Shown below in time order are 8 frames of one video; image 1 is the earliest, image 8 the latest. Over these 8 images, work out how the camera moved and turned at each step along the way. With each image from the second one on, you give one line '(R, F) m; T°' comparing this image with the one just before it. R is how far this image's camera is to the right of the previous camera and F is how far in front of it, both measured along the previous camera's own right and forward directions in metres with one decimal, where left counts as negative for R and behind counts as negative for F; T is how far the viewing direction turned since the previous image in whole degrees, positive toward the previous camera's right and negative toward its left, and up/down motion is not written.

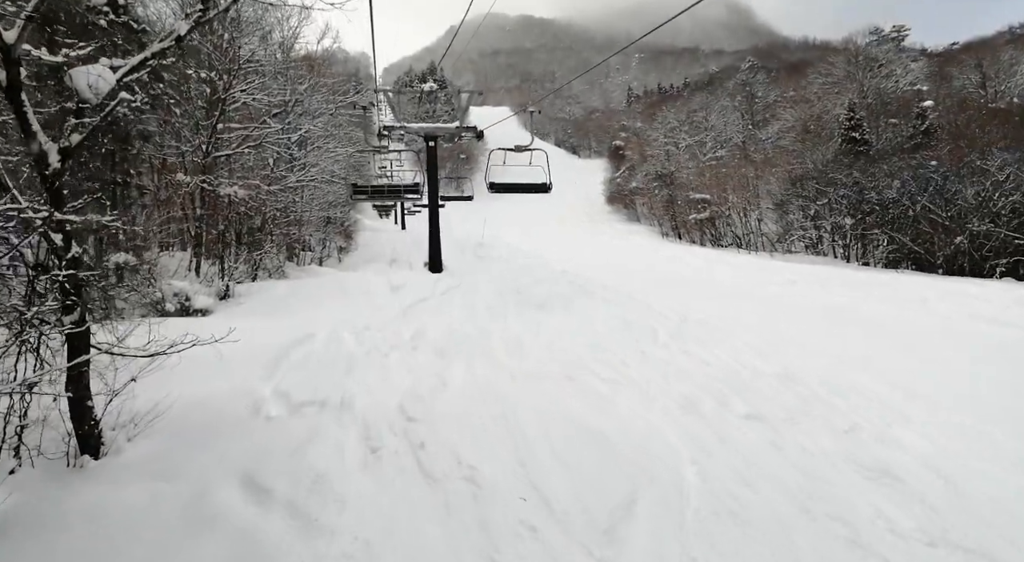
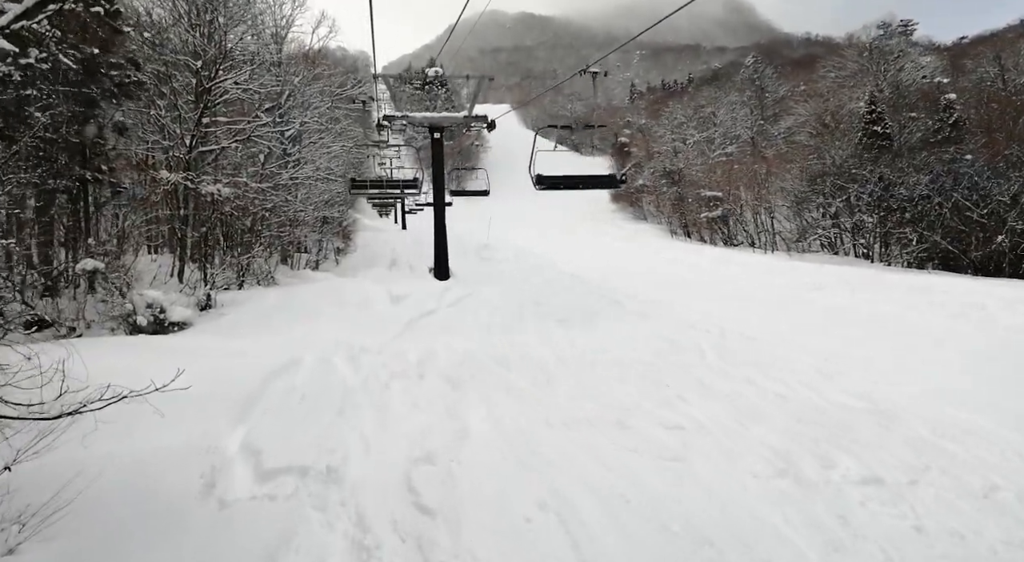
(-0.2, +1.1) m; 0°
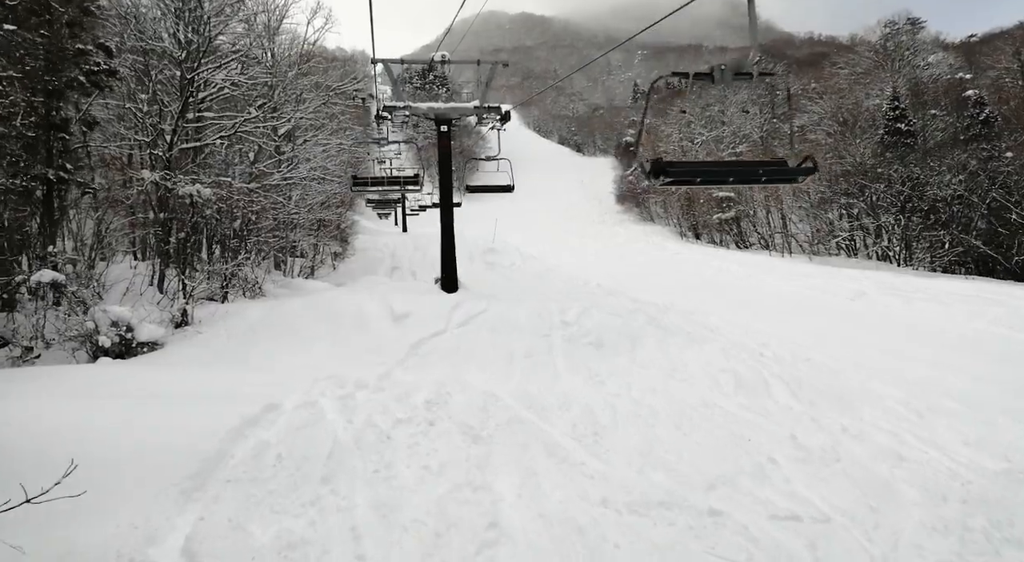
(-0.2, +1.1) m; 0°
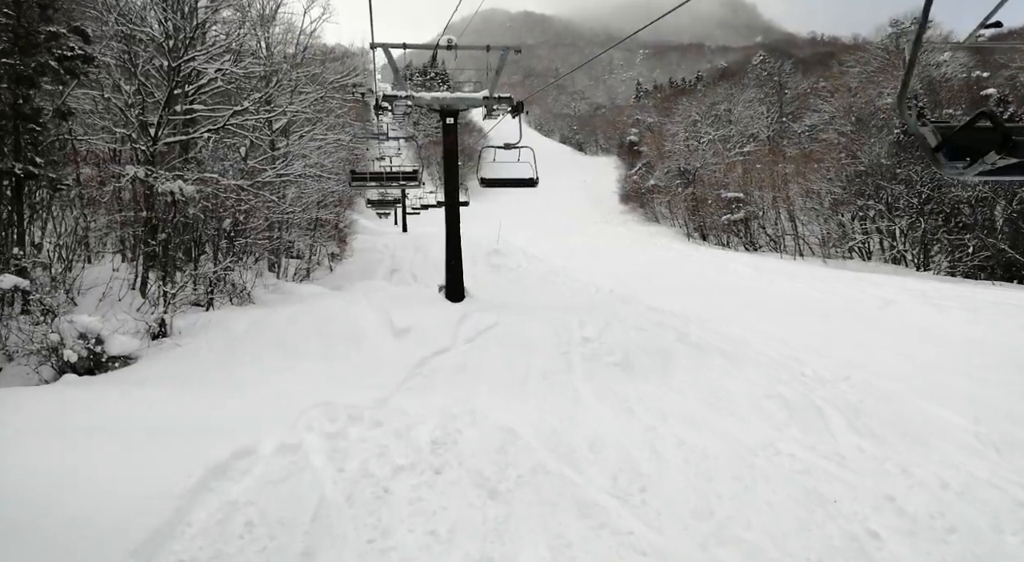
(-0.2, +0.8) m; 0°
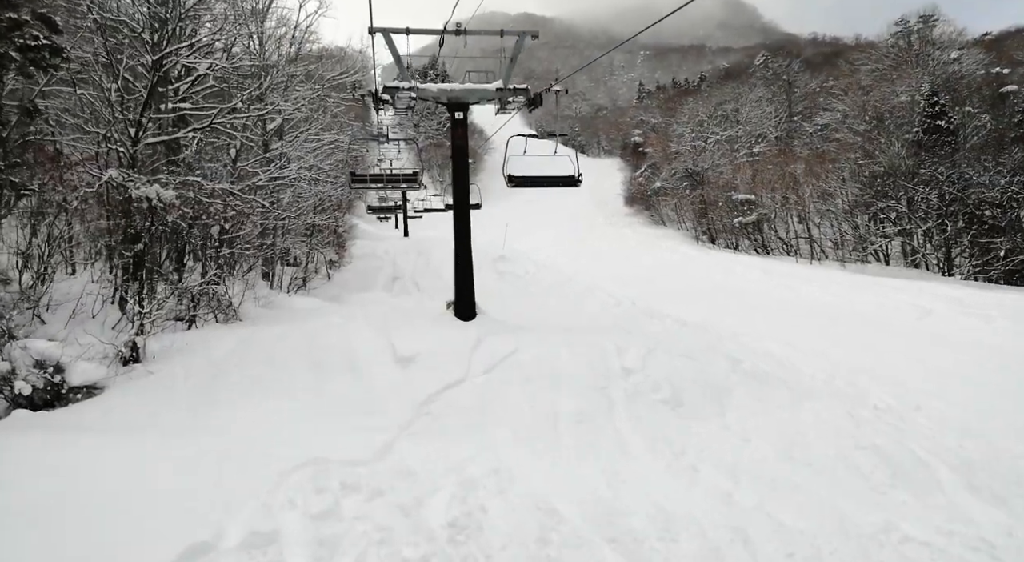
(-0.2, +0.9) m; 0°
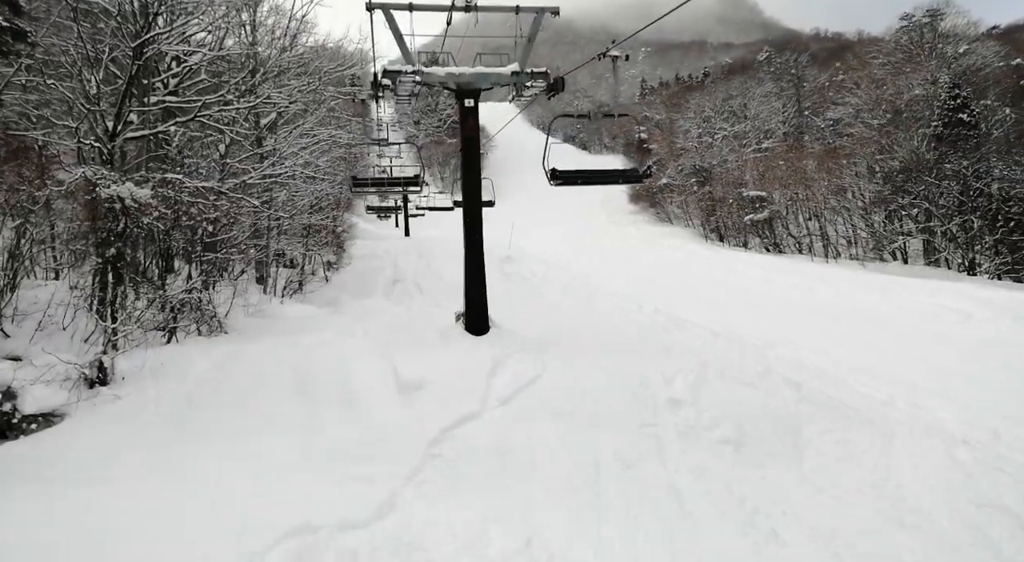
(-0.2, +0.8) m; 0°
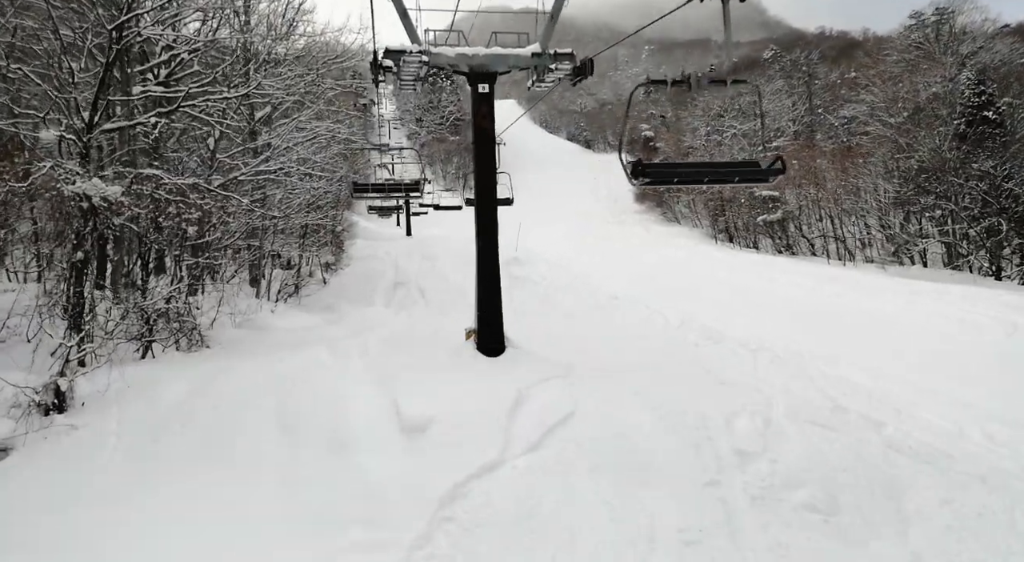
(-0.2, +0.8) m; 0°
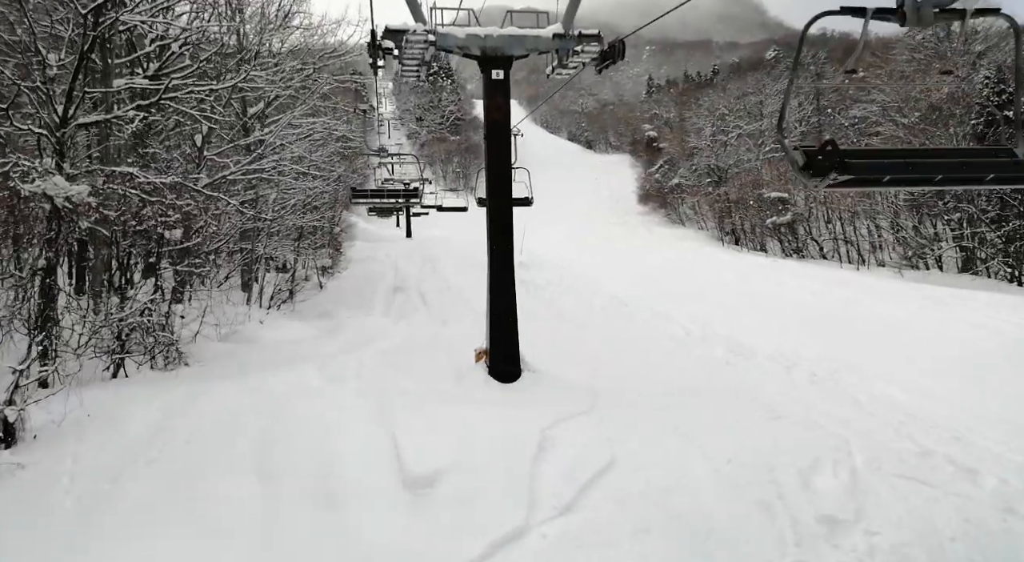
(-0.1, +0.7) m; 0°
